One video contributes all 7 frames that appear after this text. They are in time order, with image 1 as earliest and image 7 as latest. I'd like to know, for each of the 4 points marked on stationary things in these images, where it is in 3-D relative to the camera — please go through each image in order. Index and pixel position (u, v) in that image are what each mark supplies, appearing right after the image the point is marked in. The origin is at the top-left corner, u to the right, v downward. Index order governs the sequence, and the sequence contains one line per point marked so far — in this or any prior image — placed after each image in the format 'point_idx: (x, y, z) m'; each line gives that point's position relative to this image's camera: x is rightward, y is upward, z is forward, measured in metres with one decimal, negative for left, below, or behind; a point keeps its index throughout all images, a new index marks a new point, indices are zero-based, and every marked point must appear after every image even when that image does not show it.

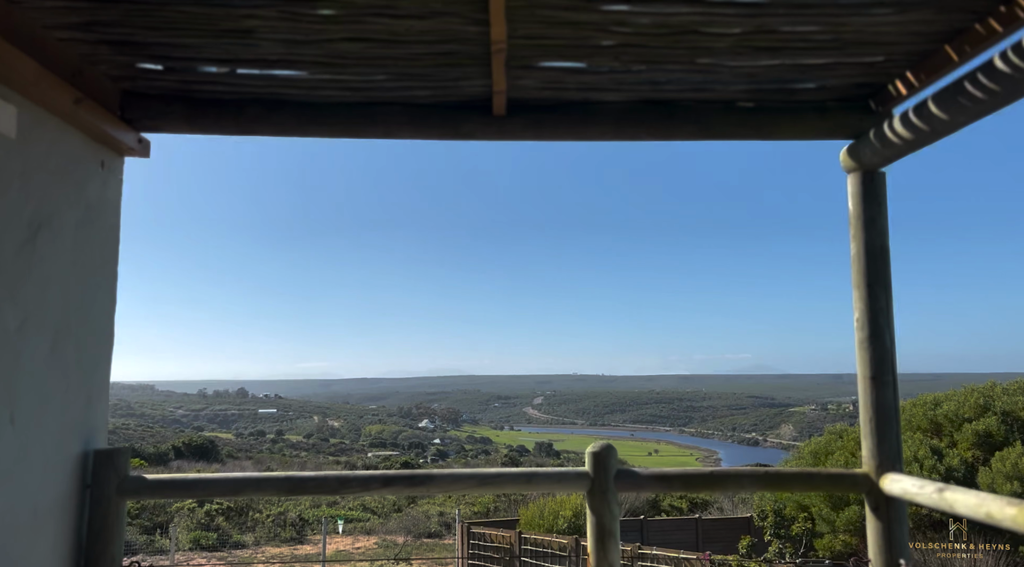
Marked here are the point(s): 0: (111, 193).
0: (-1.6, +0.4, +2.7) m
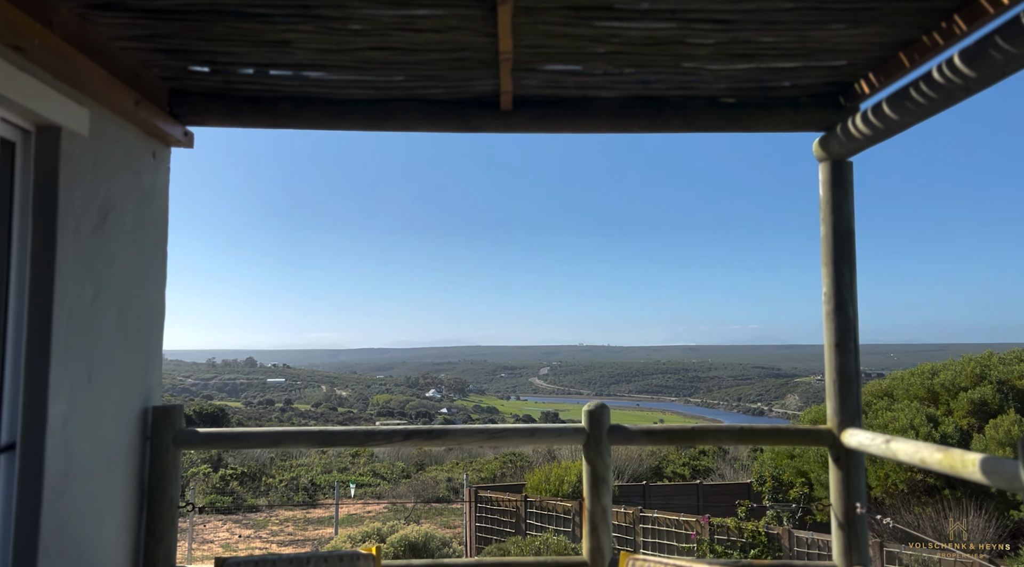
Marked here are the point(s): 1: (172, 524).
0: (-1.5, +0.5, +3.1) m
1: (-1.4, -1.0, +3.0) m
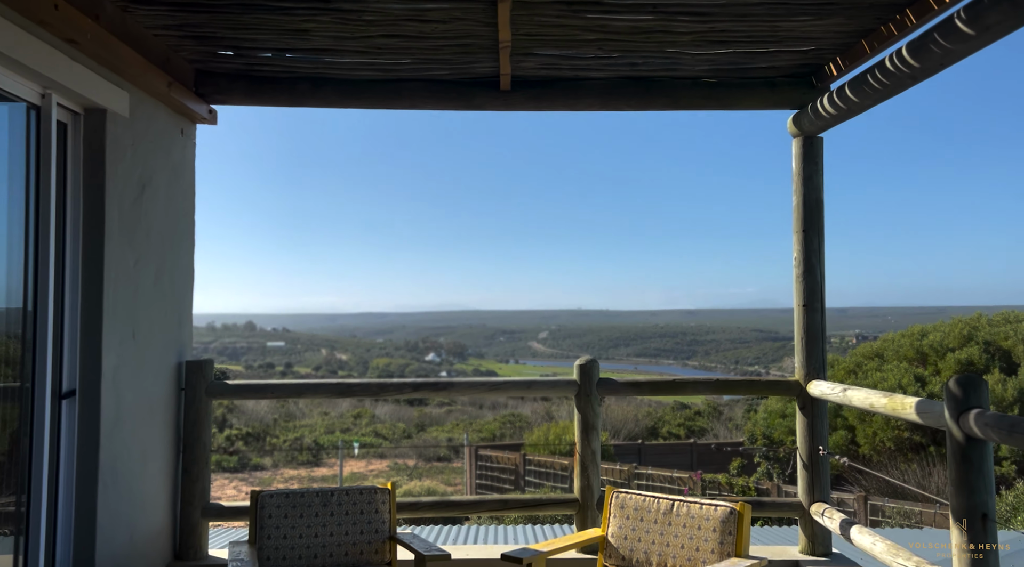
0: (-1.5, +0.6, +3.4) m
1: (-1.5, -0.9, +3.4) m
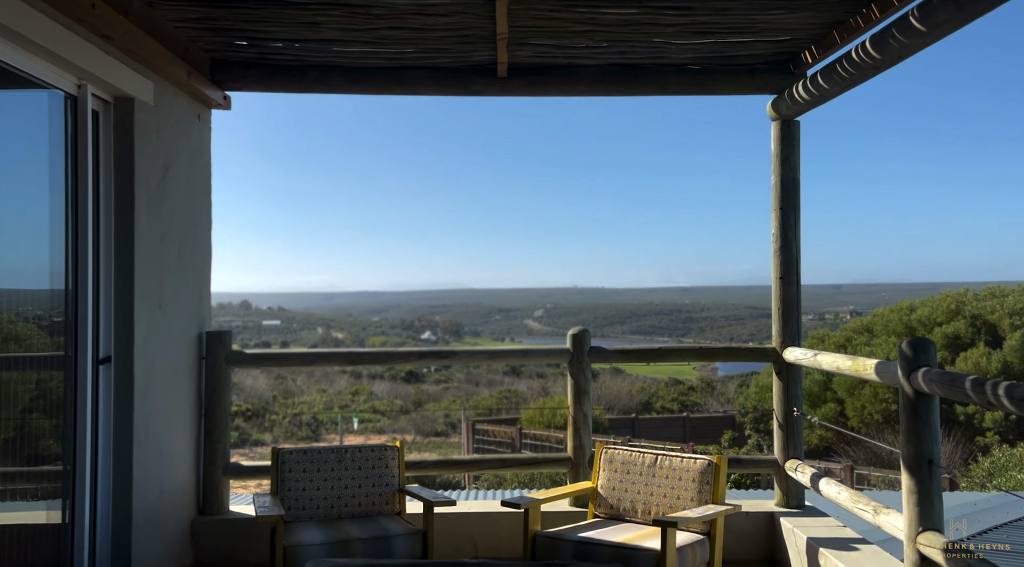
0: (-1.6, +0.7, +3.6) m
1: (-1.5, -0.7, +3.6) m
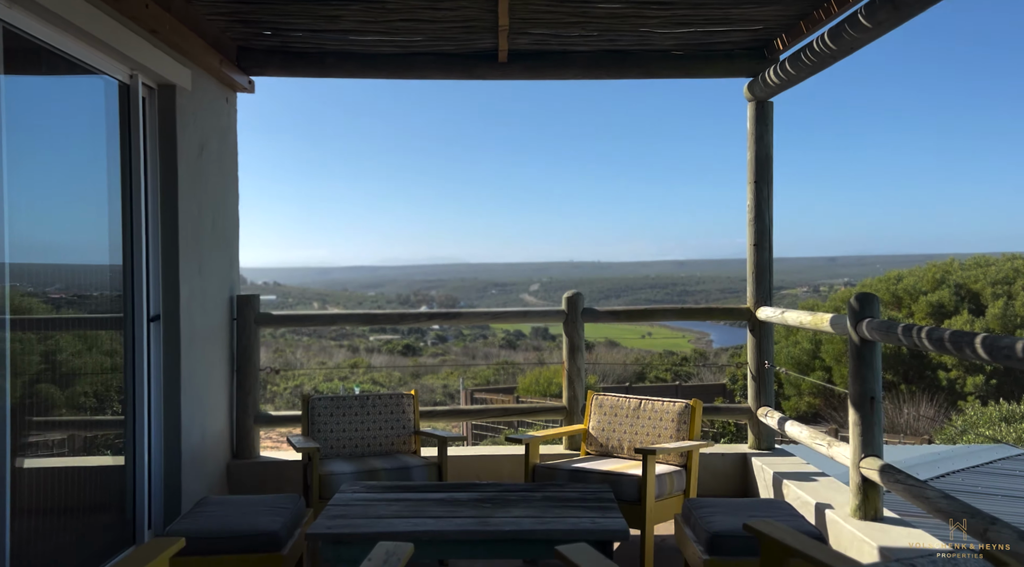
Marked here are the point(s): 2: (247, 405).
0: (-1.6, +0.9, +3.9) m
1: (-1.5, -0.6, +4.0) m
2: (-1.5, -0.7, +4.0) m
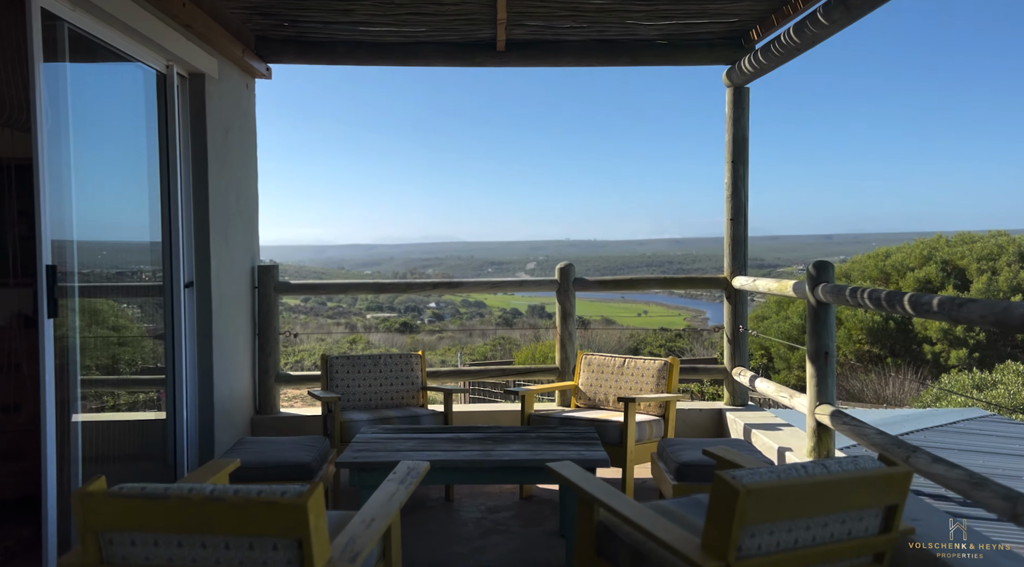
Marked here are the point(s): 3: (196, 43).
0: (-1.6, +1.1, +4.3) m
1: (-1.5, -0.4, +4.4) m
2: (-1.5, -0.5, +4.4) m
3: (-1.5, +1.2, +3.5) m
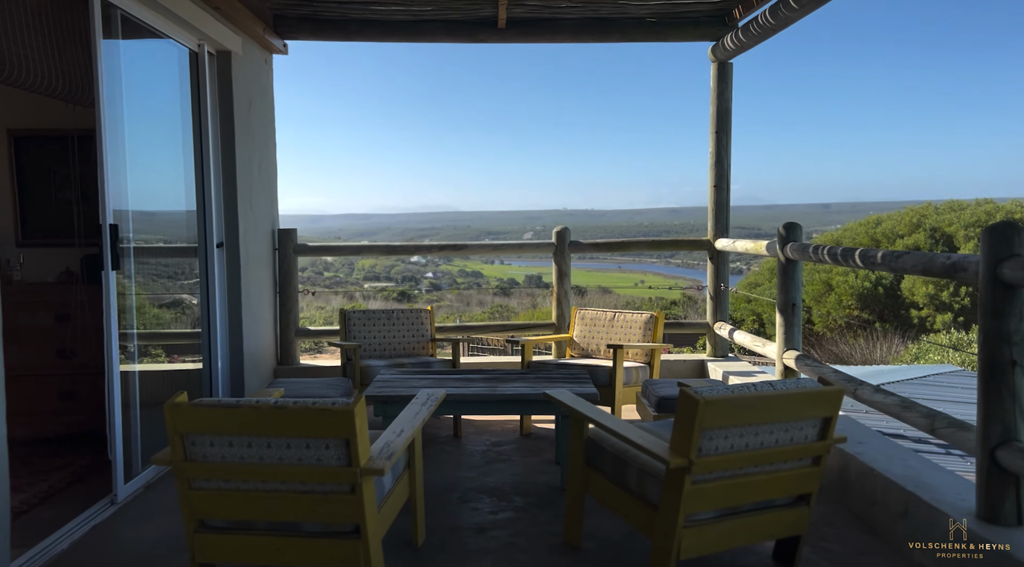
0: (-1.6, +1.3, +4.6) m
1: (-1.5, -0.1, +4.8) m
2: (-1.5, -0.3, +4.8) m
3: (-1.5, +1.4, +3.8) m
